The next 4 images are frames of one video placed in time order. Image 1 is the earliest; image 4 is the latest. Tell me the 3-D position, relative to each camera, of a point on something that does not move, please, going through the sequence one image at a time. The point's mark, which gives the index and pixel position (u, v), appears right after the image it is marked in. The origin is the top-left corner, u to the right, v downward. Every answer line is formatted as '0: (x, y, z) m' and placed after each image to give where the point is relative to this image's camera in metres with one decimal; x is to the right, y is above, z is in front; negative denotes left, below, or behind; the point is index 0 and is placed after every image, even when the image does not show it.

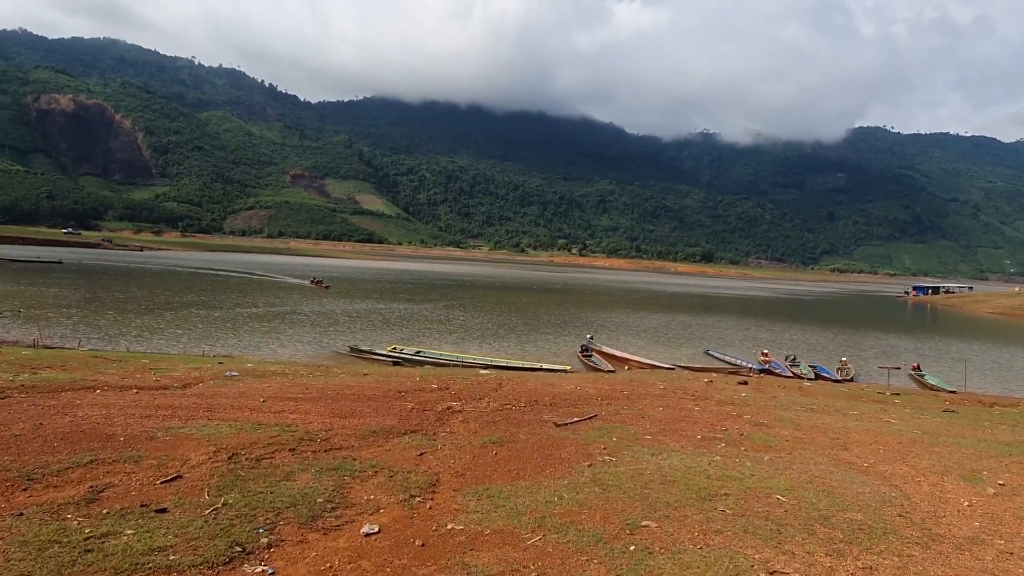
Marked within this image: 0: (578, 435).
0: (+1.3, -2.9, +12.3) m
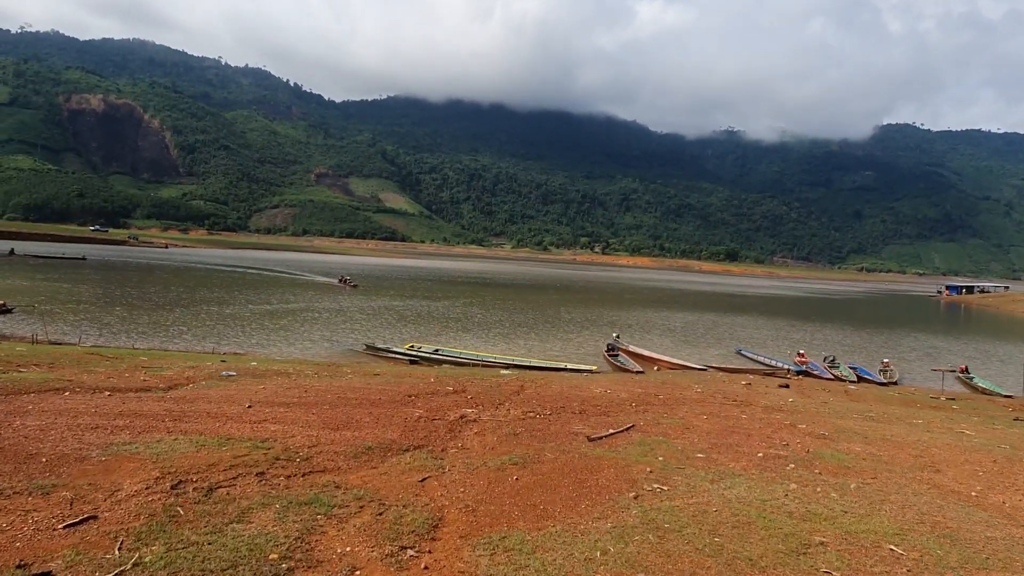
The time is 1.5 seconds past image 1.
0: (+1.7, -2.7, +10.1) m
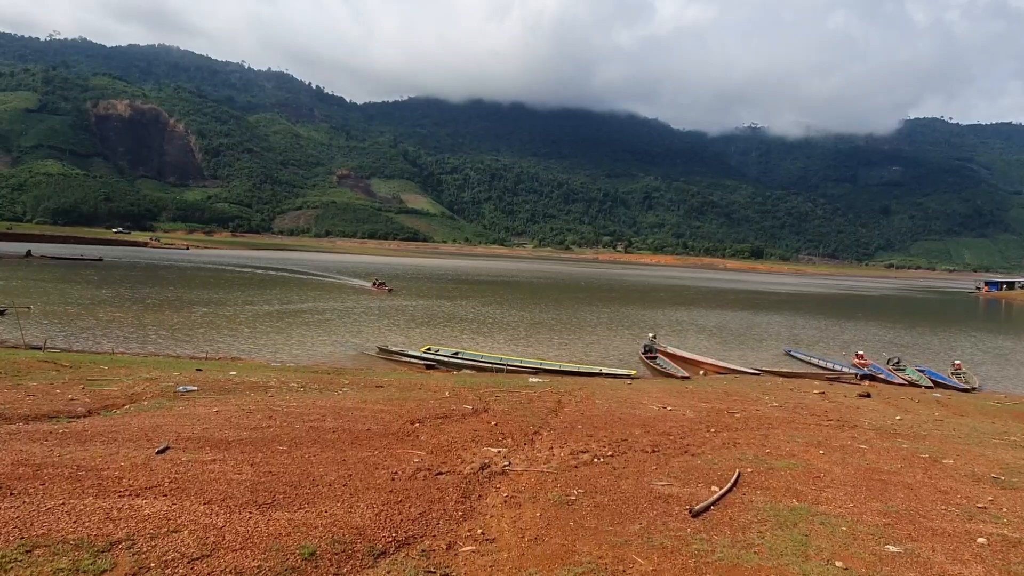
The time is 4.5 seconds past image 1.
0: (+2.3, -2.5, +5.7) m
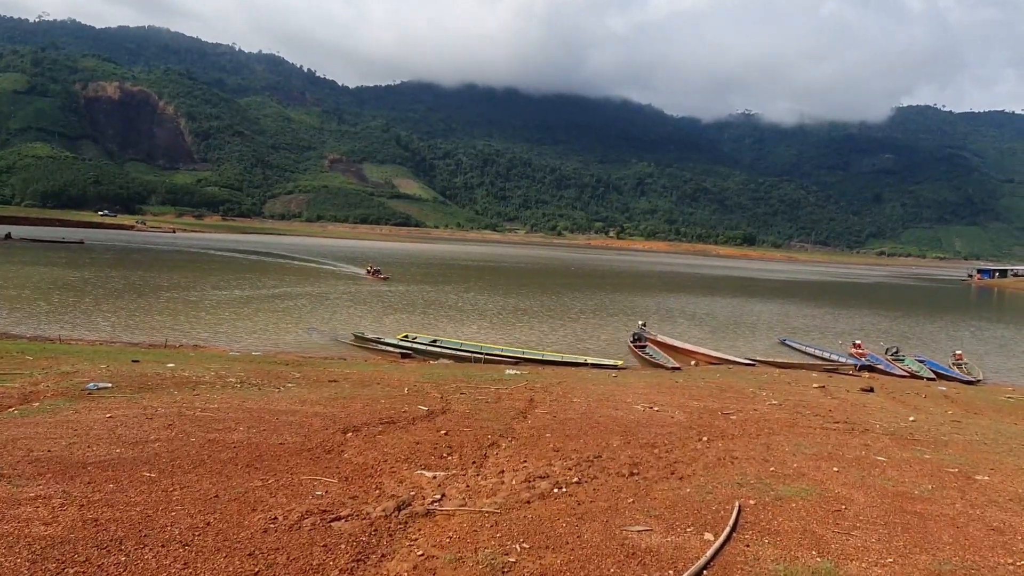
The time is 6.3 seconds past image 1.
0: (+1.6, -2.3, +3.8) m
